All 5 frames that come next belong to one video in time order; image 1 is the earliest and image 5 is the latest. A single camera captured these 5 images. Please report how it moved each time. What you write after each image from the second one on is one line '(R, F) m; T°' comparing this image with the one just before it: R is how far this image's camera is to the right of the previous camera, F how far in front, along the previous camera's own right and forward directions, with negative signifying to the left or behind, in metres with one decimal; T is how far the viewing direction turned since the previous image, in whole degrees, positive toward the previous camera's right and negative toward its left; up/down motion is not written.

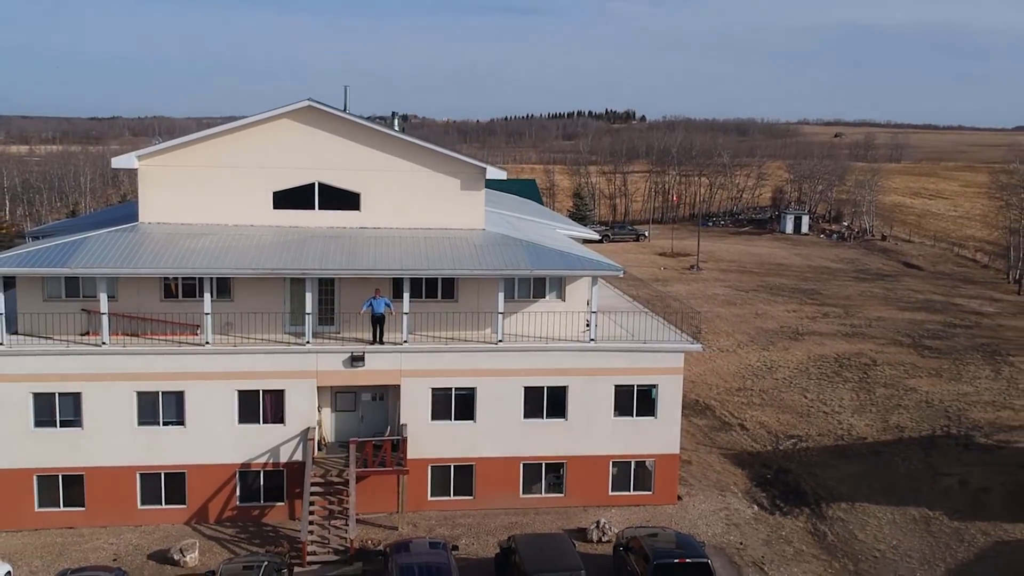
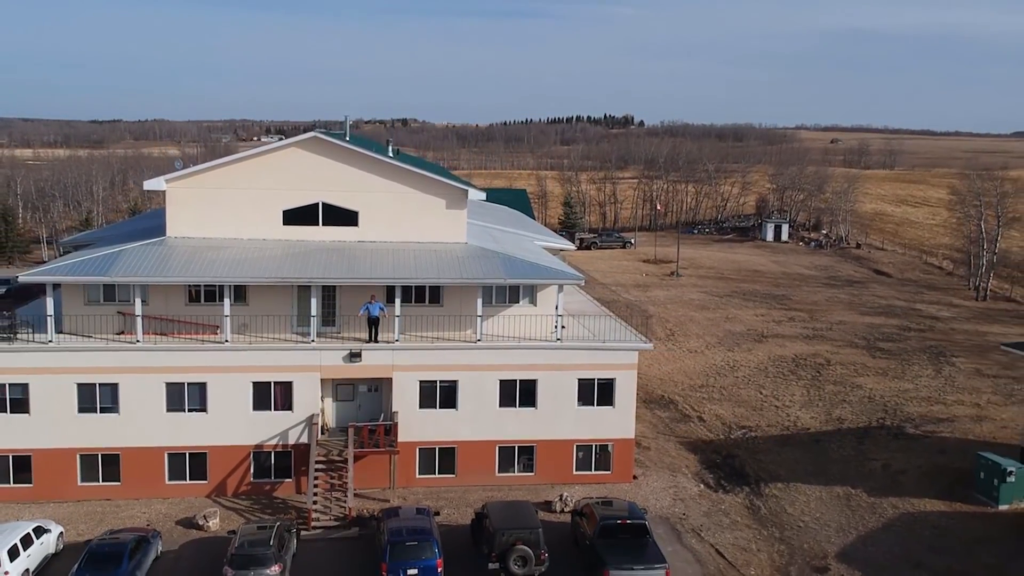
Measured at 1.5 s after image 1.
(+0.6, -3.1) m; 0°
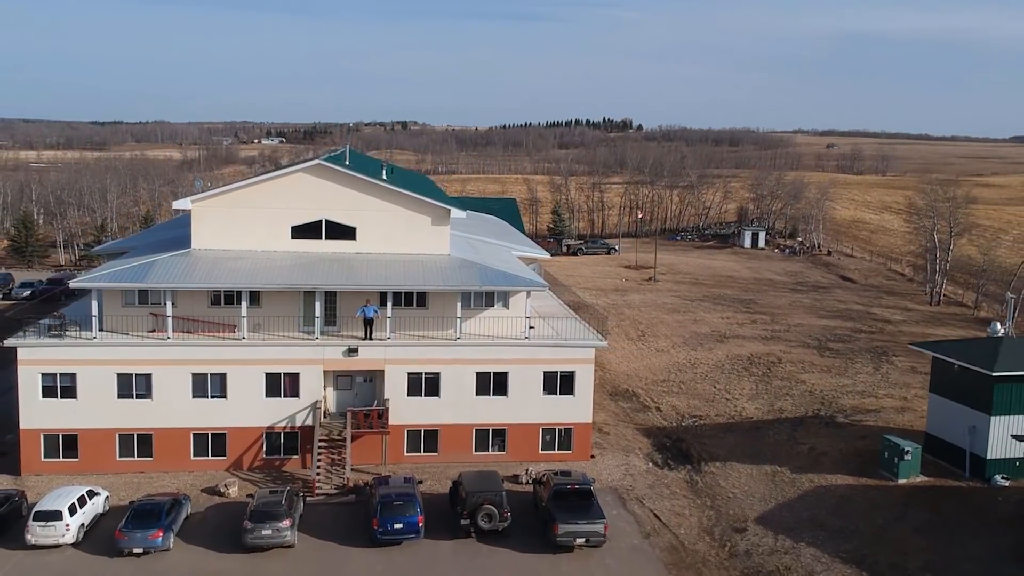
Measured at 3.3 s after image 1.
(+0.8, -3.9) m; 0°
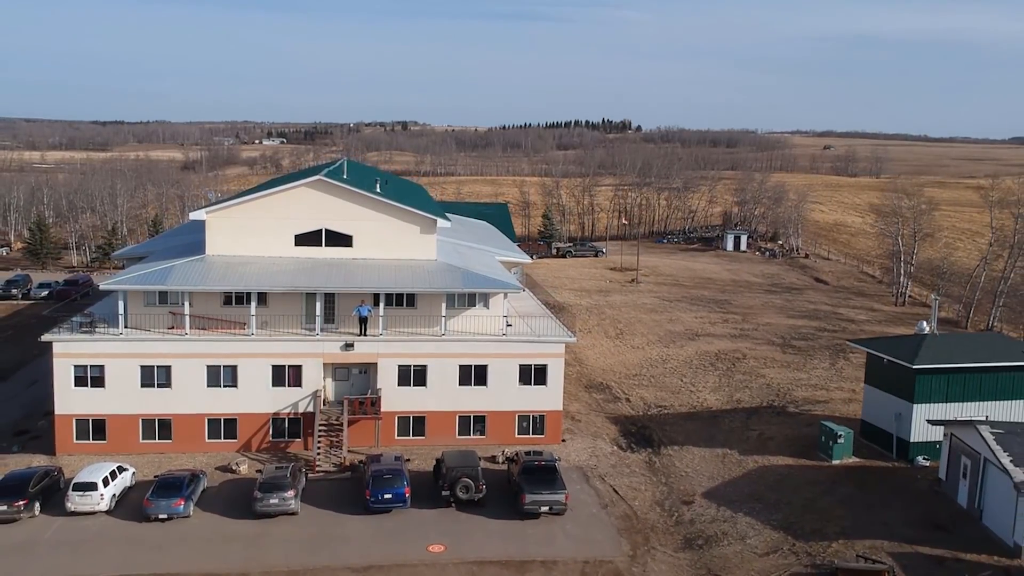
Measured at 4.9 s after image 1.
(+0.8, -3.3) m; 0°
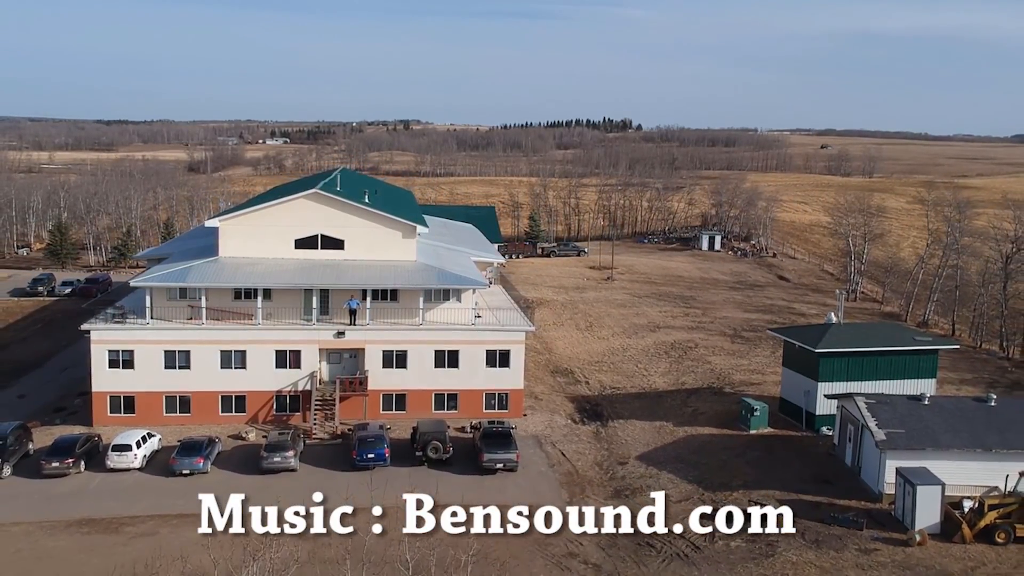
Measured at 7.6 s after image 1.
(+1.5, -5.3) m; 0°
